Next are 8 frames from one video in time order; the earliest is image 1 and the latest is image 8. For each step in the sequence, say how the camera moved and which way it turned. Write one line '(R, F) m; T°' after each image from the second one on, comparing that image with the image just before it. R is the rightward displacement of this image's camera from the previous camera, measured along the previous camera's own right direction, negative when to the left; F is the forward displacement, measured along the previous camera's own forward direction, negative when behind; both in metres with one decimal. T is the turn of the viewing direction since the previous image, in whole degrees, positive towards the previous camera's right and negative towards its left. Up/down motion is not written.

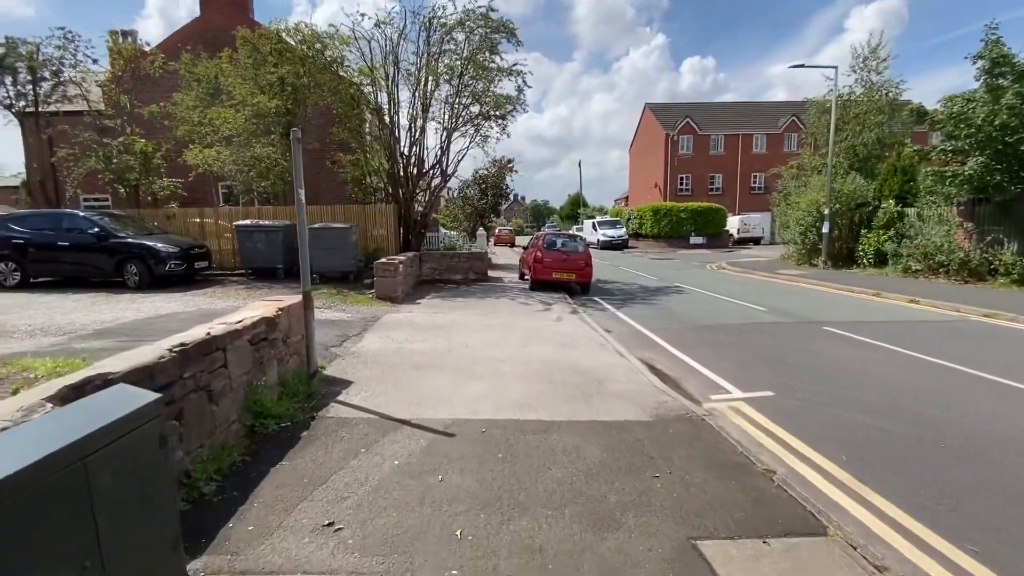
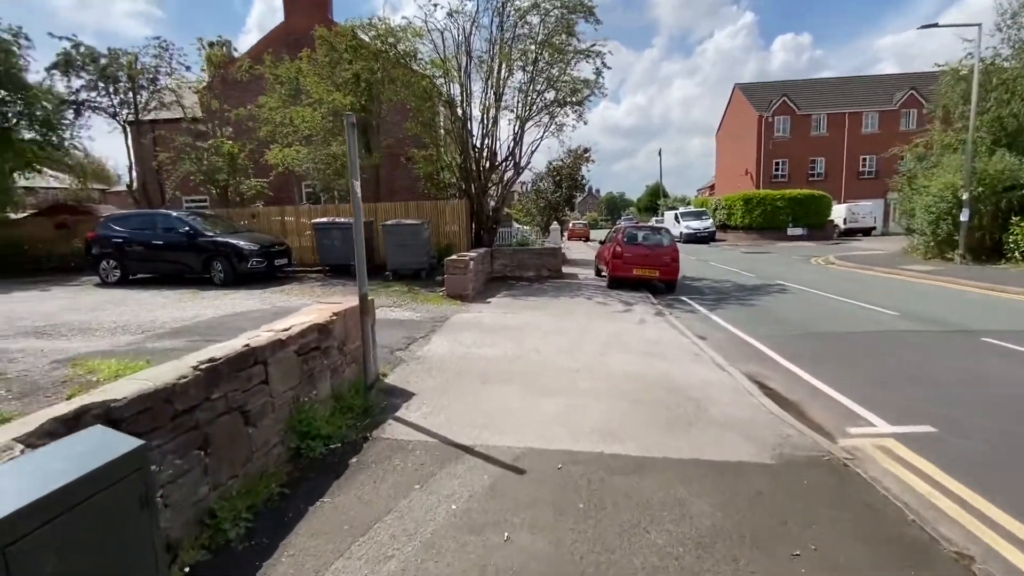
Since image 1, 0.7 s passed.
(-0.1, +0.8) m; -8°
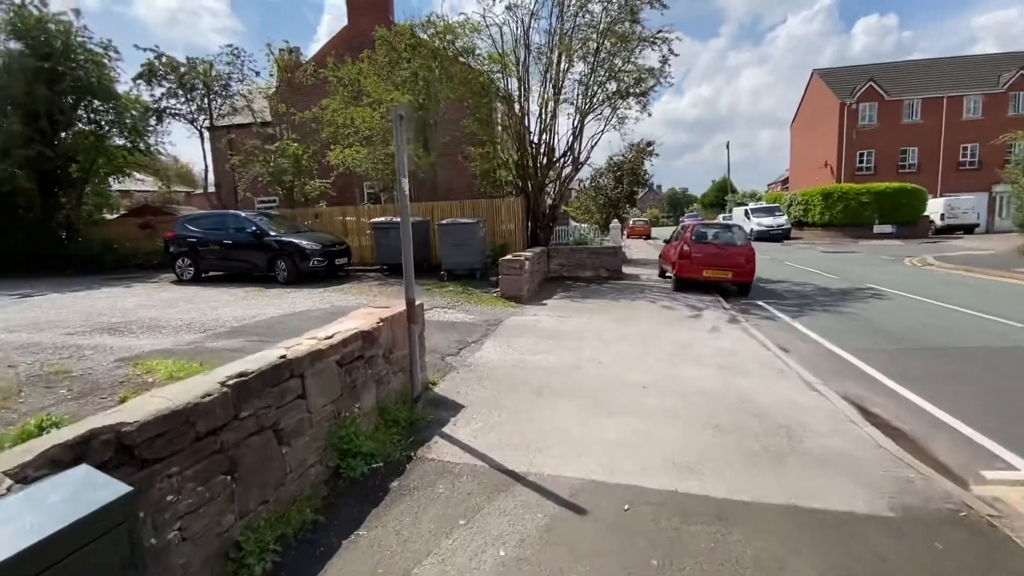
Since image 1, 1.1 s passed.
(0.0, +0.5) m; -7°
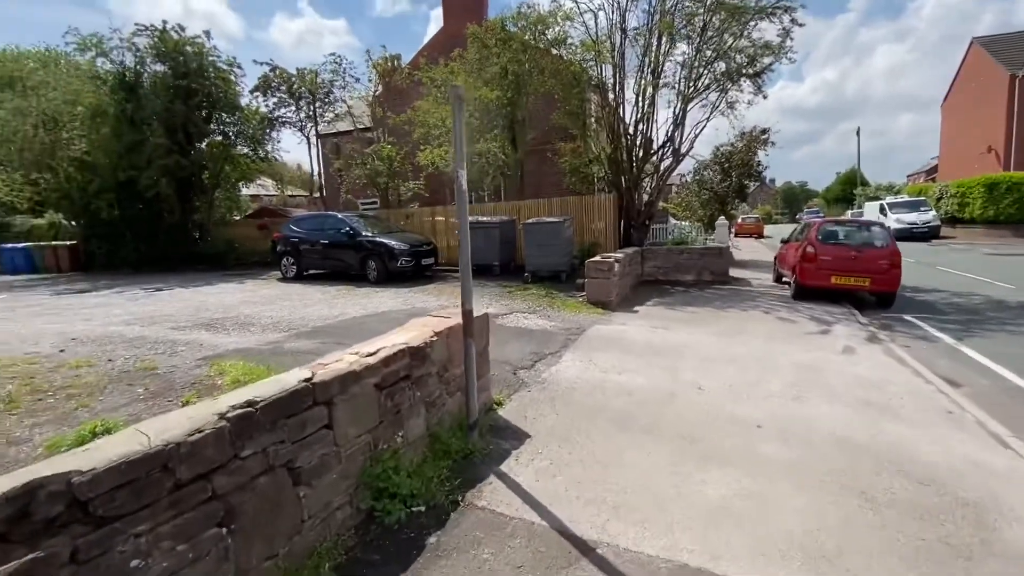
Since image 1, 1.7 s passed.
(+0.1, +0.7) m; -11°
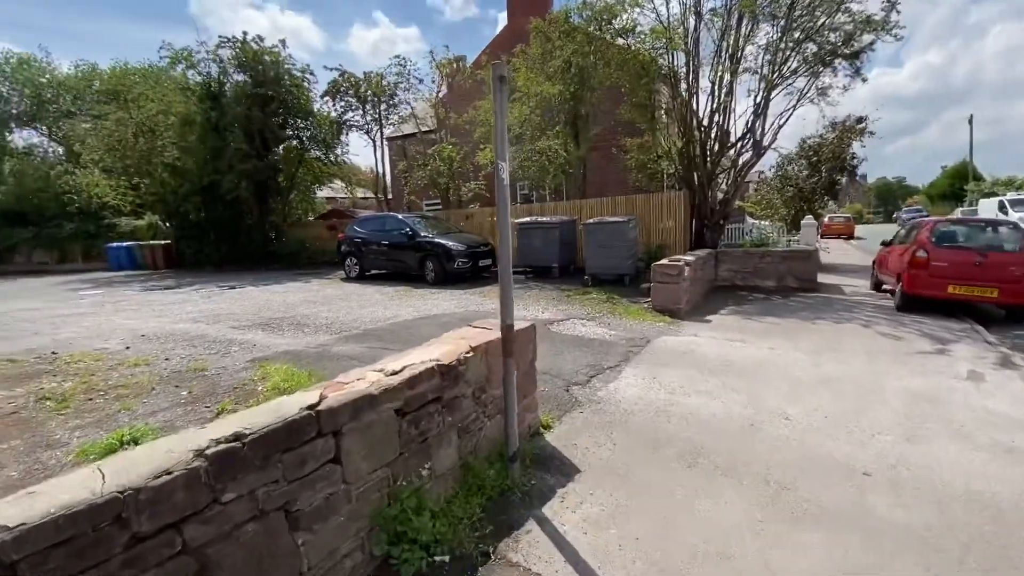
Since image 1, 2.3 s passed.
(+0.1, +0.5) m; -7°
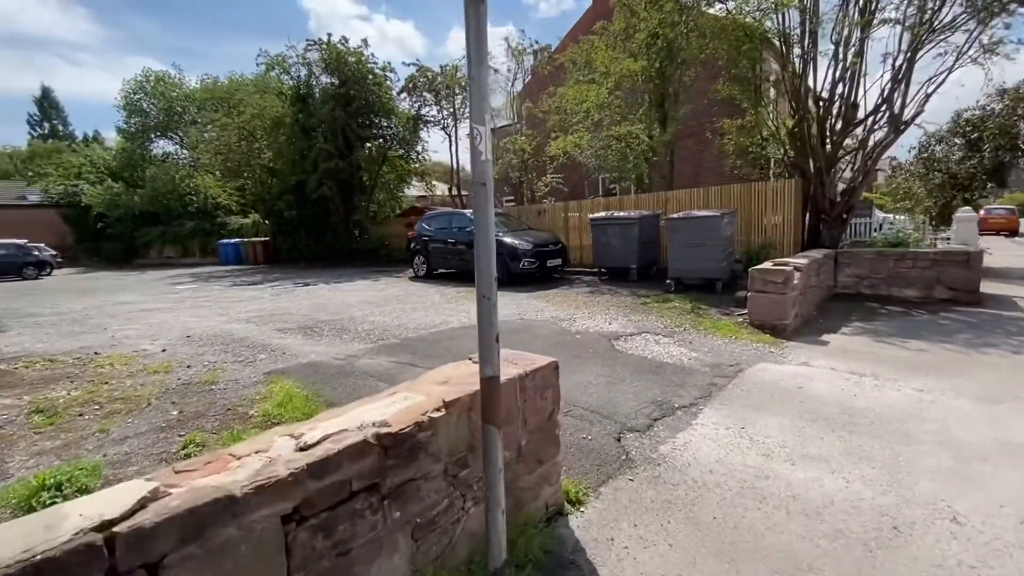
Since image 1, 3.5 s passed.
(+0.4, +1.2) m; -11°
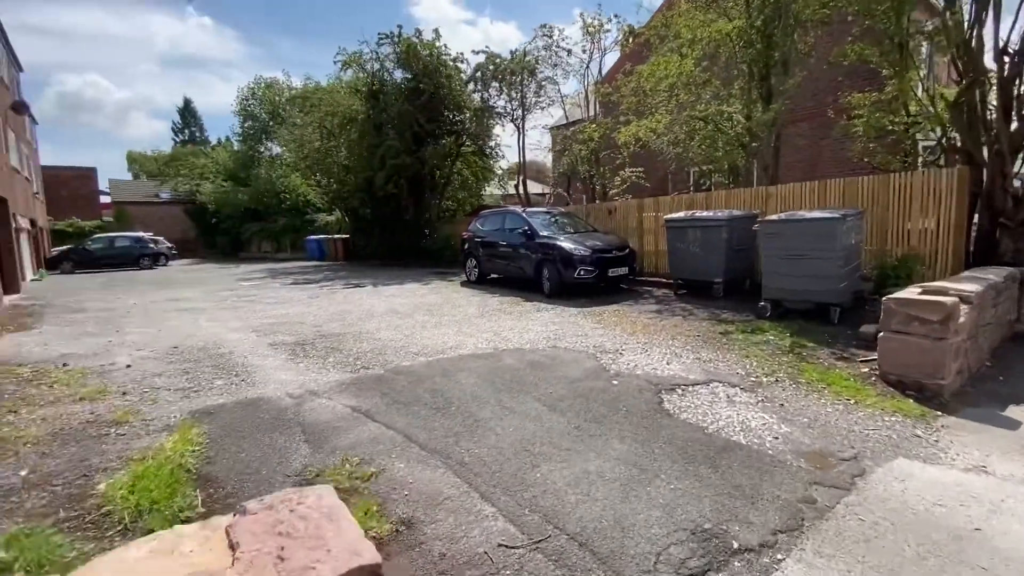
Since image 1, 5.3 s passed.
(+0.8, +1.7) m; -11°
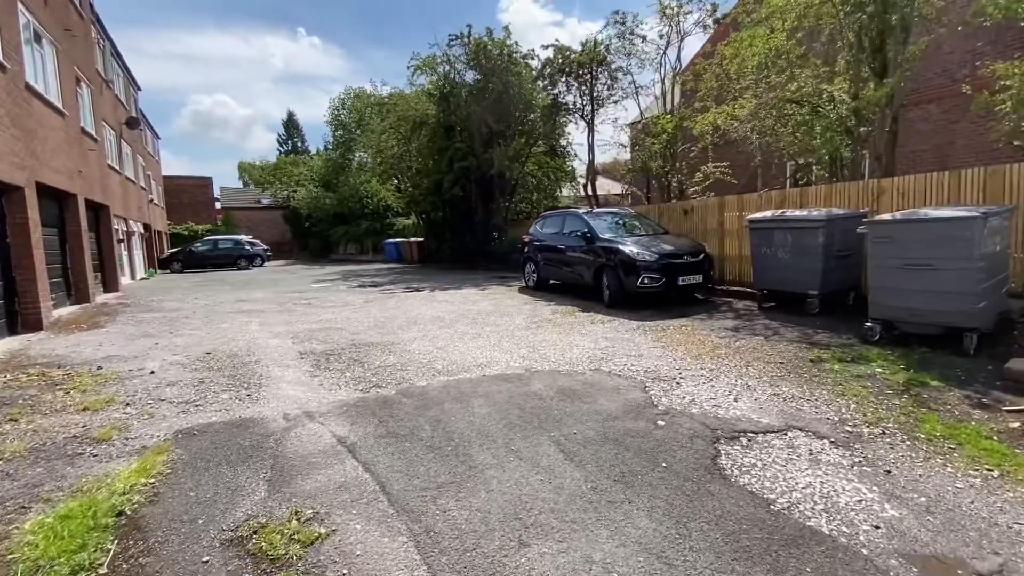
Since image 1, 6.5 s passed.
(+0.5, +0.8) m; -10°
